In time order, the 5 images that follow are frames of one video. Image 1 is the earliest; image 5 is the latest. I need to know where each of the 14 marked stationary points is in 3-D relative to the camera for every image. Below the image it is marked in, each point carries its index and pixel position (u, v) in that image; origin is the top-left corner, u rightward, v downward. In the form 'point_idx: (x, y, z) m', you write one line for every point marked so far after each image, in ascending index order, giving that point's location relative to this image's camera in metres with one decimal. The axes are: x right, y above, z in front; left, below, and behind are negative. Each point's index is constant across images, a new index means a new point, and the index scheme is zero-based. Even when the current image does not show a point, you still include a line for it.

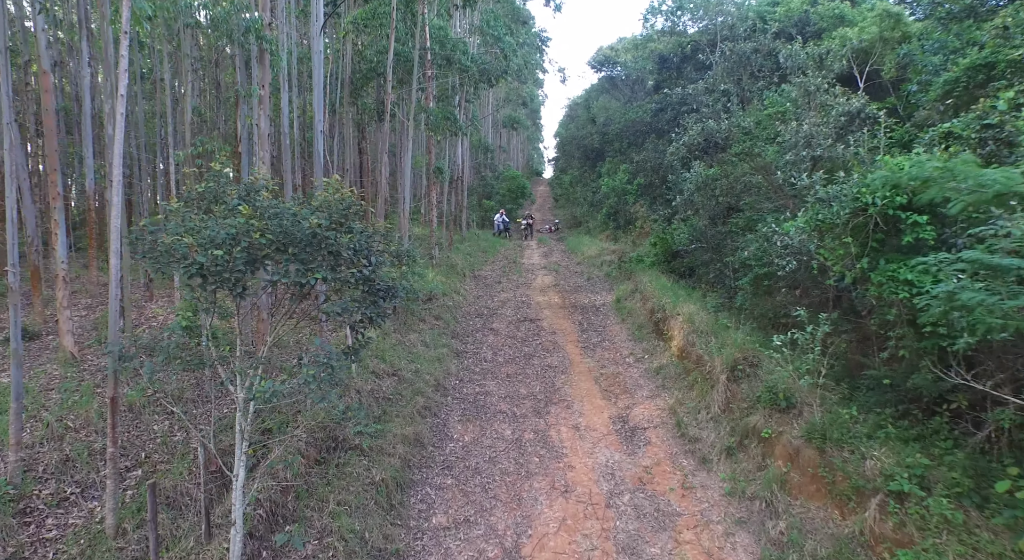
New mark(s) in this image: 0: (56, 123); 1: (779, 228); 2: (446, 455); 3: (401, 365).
0: (-6.0, +2.1, +7.5) m
1: (+3.8, +0.7, +8.0) m
2: (-0.9, -2.3, +7.5) m
3: (-1.8, -1.4, +9.2) m
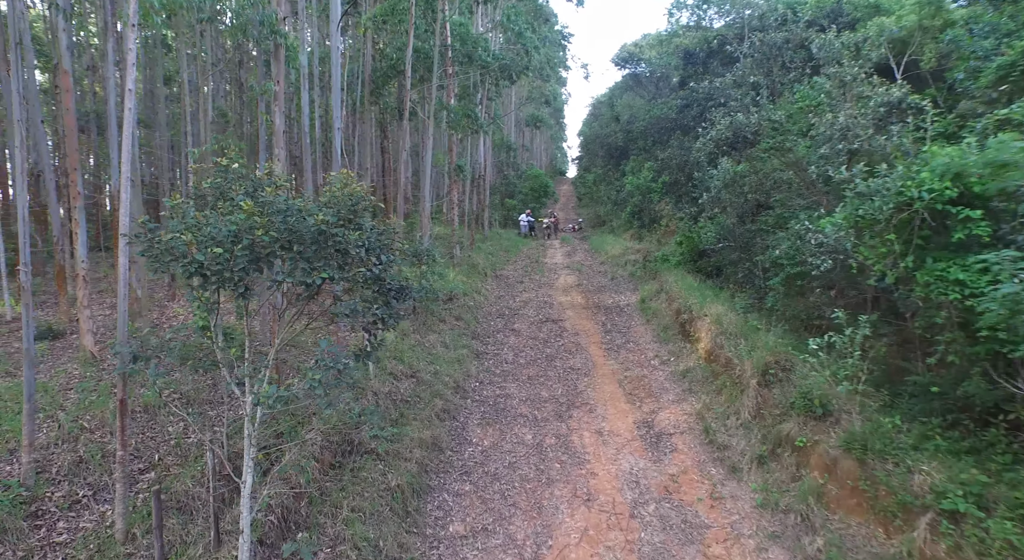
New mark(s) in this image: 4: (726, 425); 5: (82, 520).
0: (-5.7, +2.1, +7.5) m
1: (+4.0, +0.7, +7.6) m
2: (-0.6, -2.3, +7.3) m
3: (-1.5, -1.4, +9.0) m
4: (+2.7, -1.8, +7.3) m
5: (-3.5, -2.0, +4.7) m
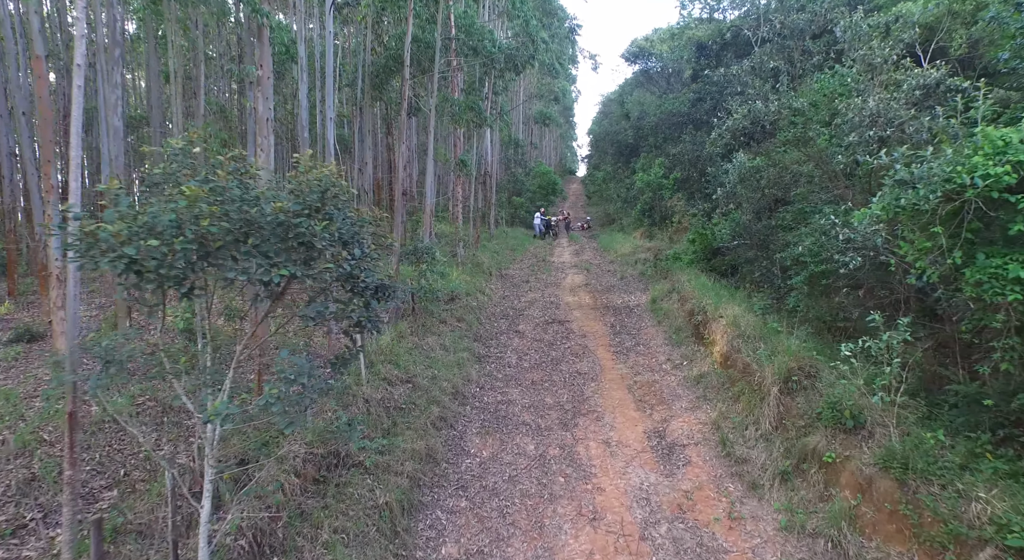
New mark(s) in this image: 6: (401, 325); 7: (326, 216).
0: (-5.7, +2.1, +7.1) m
1: (+4.0, +0.7, +7.0) m
2: (-0.6, -2.3, +6.7) m
3: (-1.4, -1.3, +8.5) m
4: (+2.7, -1.8, +6.7) m
5: (-3.6, -2.0, +4.2) m
6: (-1.9, -0.8, +9.7) m
7: (-1.3, +0.4, +3.8) m
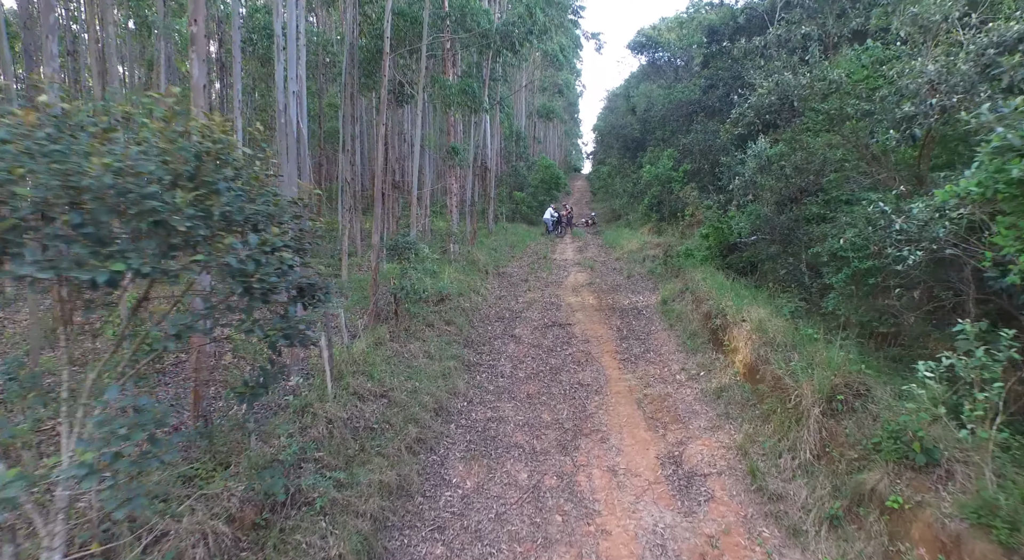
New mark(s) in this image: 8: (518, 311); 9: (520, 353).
0: (-5.8, +2.1, +6.0) m
1: (+3.9, +0.8, +5.9) m
2: (-0.7, -2.3, +5.7) m
3: (-1.5, -1.3, +7.4) m
4: (+2.6, -1.8, +5.6) m
5: (-3.7, -2.0, +3.1) m
6: (-2.0, -0.8, +8.6) m
7: (-1.4, +0.4, +2.7) m
8: (+0.1, -0.6, +11.4) m
9: (+0.1, -1.2, +9.5) m
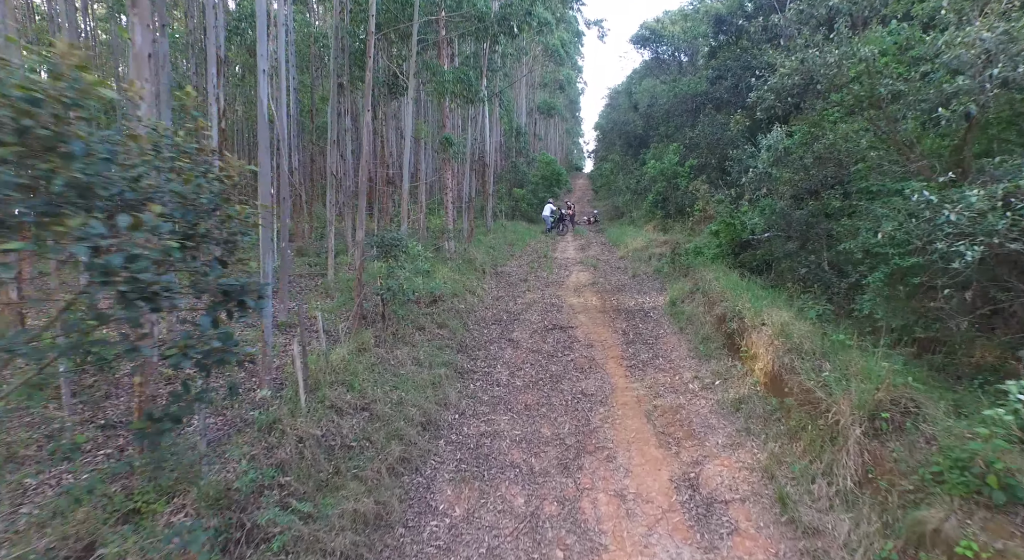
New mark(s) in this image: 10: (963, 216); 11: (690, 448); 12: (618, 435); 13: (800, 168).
0: (-5.9, +2.1, +5.3) m
1: (+3.9, +0.8, +5.2) m
2: (-0.8, -2.3, +4.9) m
3: (-1.6, -1.3, +6.7) m
4: (+2.6, -1.8, +4.8) m
5: (-3.8, -2.0, +2.4) m
6: (-2.0, -0.8, +7.9) m
7: (-1.5, +0.4, +2.0) m
8: (+0.1, -0.6, +10.7) m
9: (+0.1, -1.2, +8.7) m
10: (+3.7, +0.5, +4.7) m
11: (+1.9, -1.8, +6.1) m
12: (+1.2, -1.8, +6.5) m
13: (+4.3, +1.7, +8.4) m
